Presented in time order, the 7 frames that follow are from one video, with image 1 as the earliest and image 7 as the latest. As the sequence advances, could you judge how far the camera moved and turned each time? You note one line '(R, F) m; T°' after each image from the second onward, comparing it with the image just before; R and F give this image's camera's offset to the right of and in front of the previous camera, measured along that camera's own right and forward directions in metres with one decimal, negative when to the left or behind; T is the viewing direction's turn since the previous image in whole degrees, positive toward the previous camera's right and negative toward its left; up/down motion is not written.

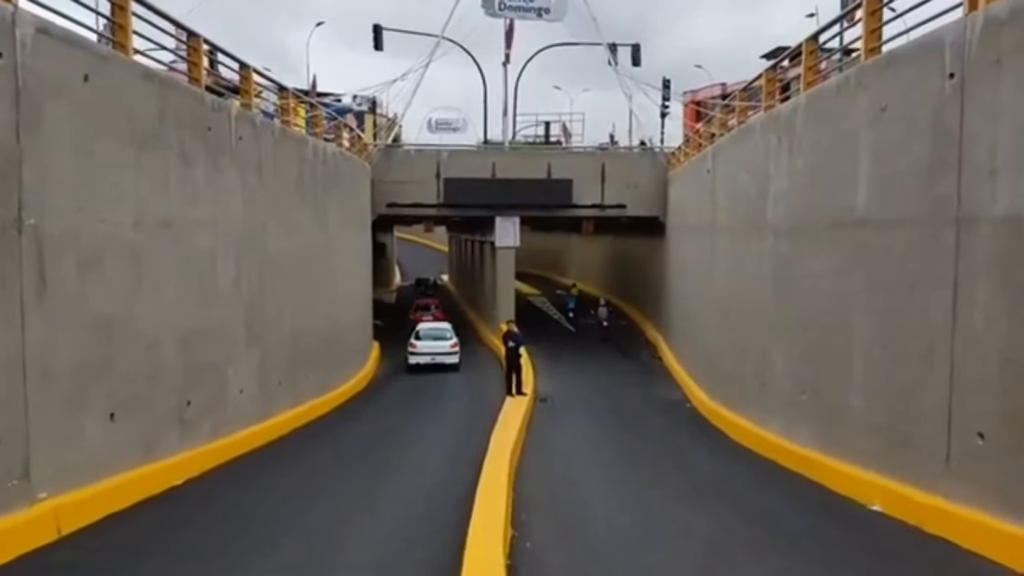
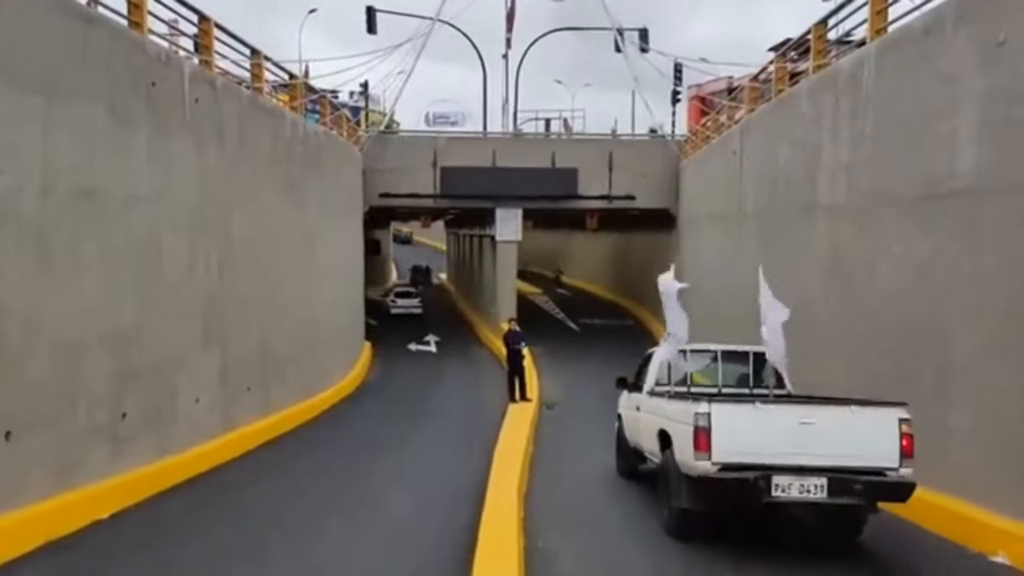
(-0.1, +2.5) m; 0°
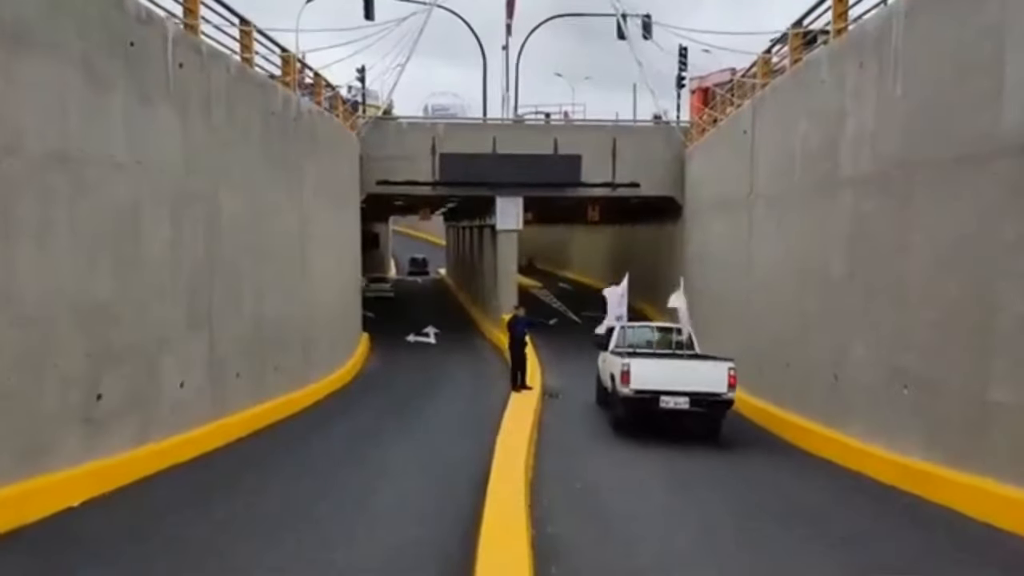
(-0.1, +0.8) m; 0°
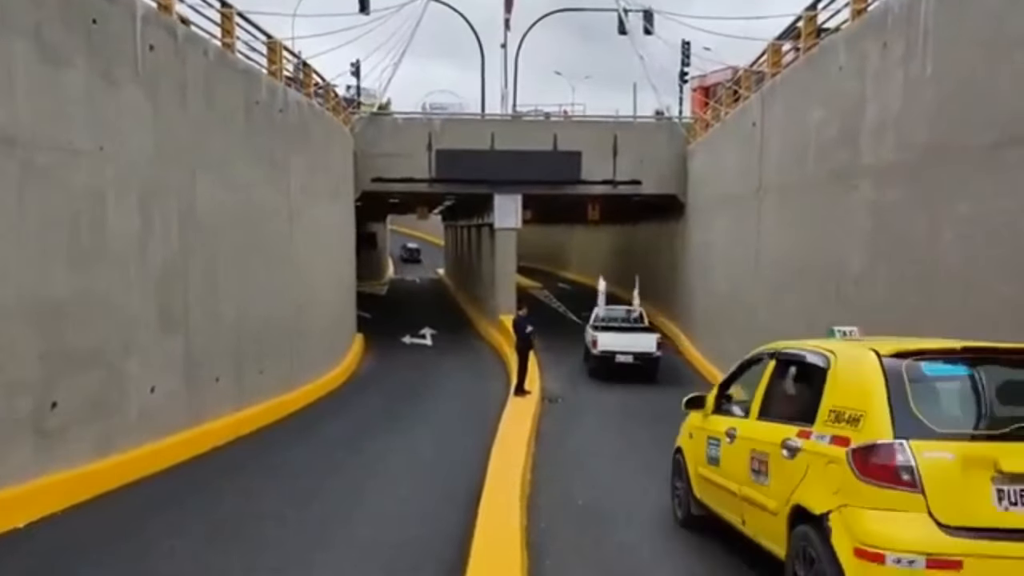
(0.0, +0.9) m; 0°
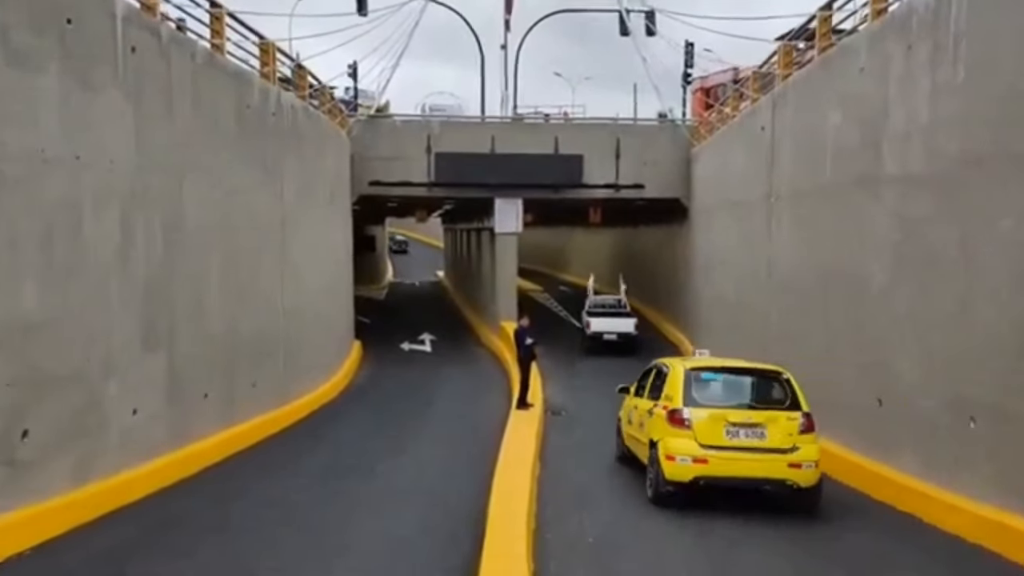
(0.0, +0.7) m; 0°
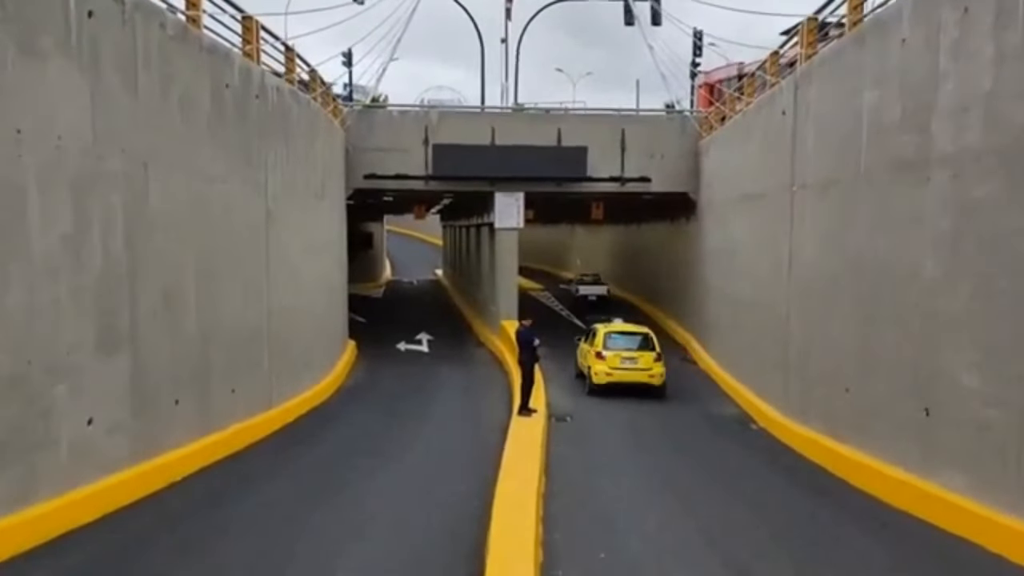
(0.0, +1.3) m; 0°
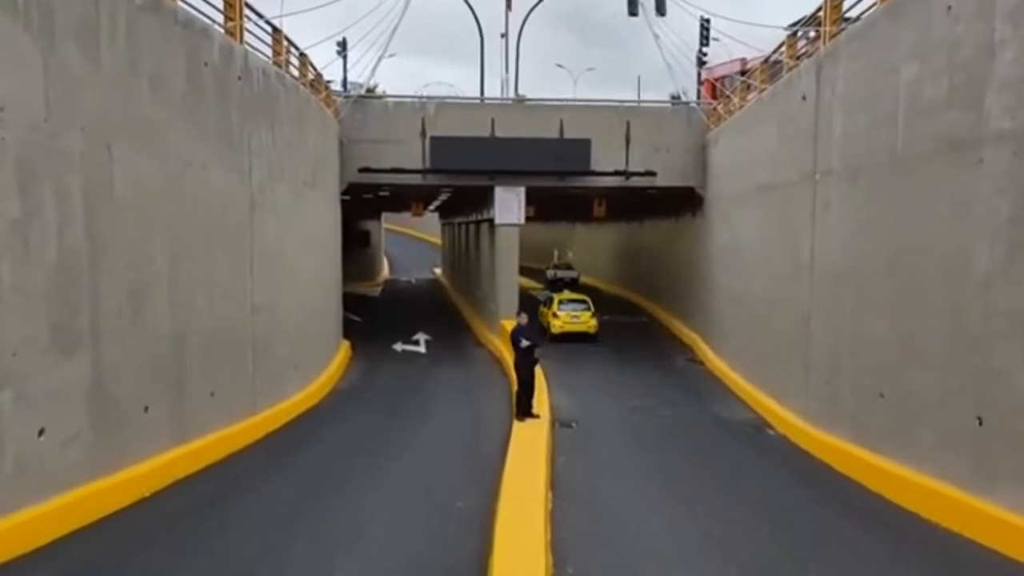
(0.0, +1.1) m; 0°
